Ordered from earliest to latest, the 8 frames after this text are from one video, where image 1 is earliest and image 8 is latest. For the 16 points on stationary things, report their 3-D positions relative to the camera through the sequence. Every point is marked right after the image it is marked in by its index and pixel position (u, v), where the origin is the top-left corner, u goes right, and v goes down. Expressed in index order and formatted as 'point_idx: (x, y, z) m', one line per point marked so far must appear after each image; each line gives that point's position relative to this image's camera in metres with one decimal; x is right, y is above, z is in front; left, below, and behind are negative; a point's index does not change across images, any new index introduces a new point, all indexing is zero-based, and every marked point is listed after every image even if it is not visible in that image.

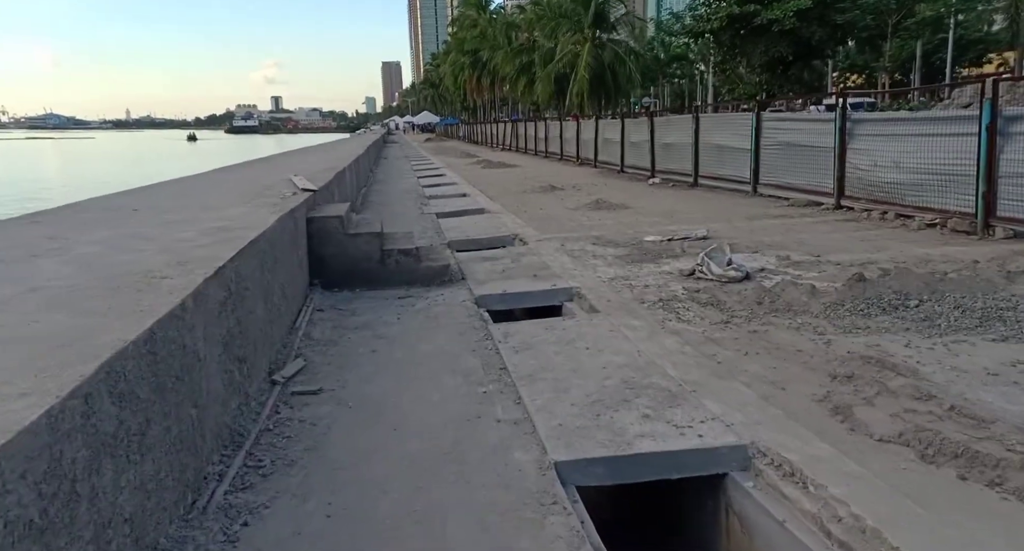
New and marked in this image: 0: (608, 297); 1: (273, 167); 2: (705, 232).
0: (+0.7, -0.2, +5.5) m
1: (-4.1, +1.9, +12.6) m
2: (+2.1, +0.5, +7.9) m
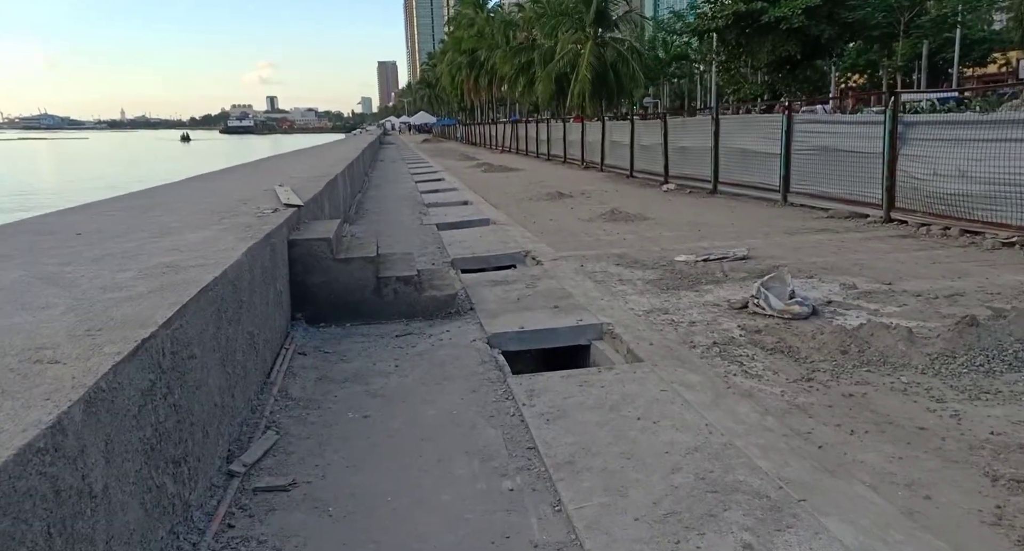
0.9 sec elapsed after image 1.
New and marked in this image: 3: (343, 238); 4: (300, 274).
0: (+0.9, -0.4, +4.5) m
1: (-4.0, +1.7, +11.6) m
2: (+2.2, +0.2, +7.0) m
3: (-1.5, +0.3, +6.4) m
4: (-1.5, 0.0, +5.3) m
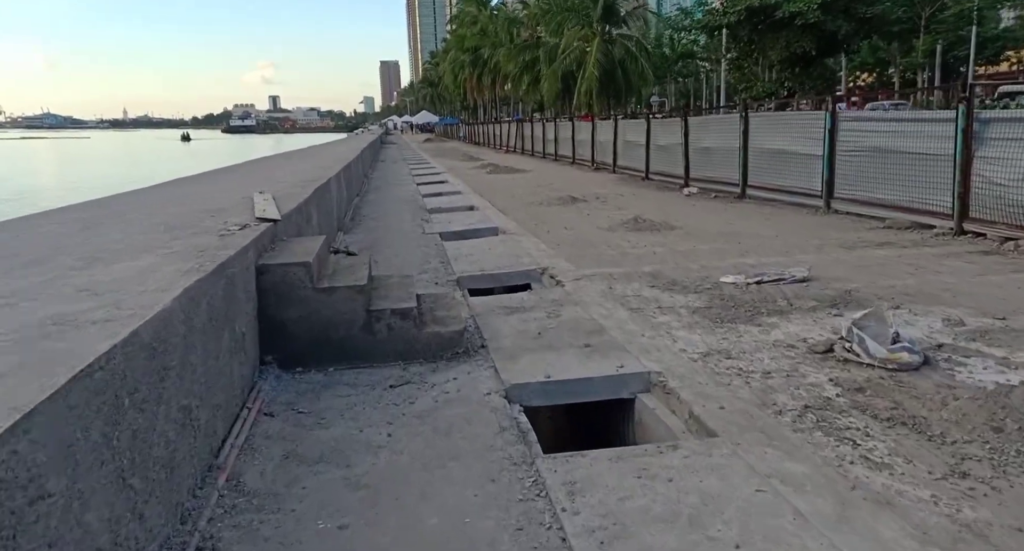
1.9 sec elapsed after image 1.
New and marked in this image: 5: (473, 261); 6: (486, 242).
0: (+1.0, -0.6, +3.5) m
1: (-3.8, +1.5, +10.6) m
2: (+2.4, 0.0, +5.9) m
3: (-1.3, +0.1, +5.4) m
4: (-1.4, -0.2, +4.2) m
5: (-0.4, +0.1, +7.5) m
6: (-0.3, +0.4, +8.7) m
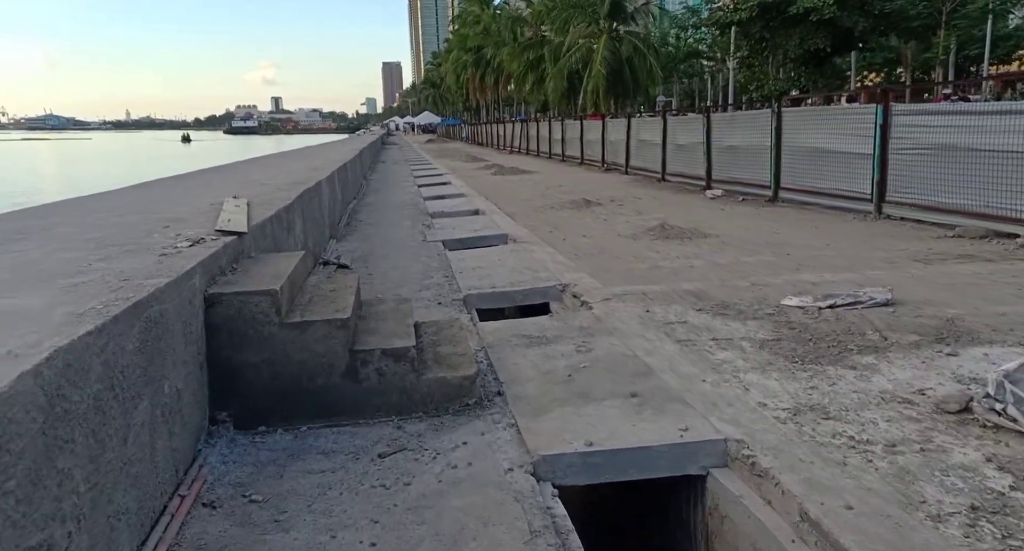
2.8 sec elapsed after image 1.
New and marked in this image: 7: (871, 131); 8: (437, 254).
0: (+1.1, -0.7, +2.5) m
1: (-3.7, +1.3, +9.6) m
2: (+2.5, -0.1, +4.9) m
3: (-1.2, 0.0, +4.4) m
4: (-1.3, -0.3, +3.2) m
5: (-0.3, 0.0, +6.5) m
6: (-0.2, +0.2, +7.7) m
7: (+4.2, +1.7, +8.5) m
8: (-0.8, +0.2, +8.1) m
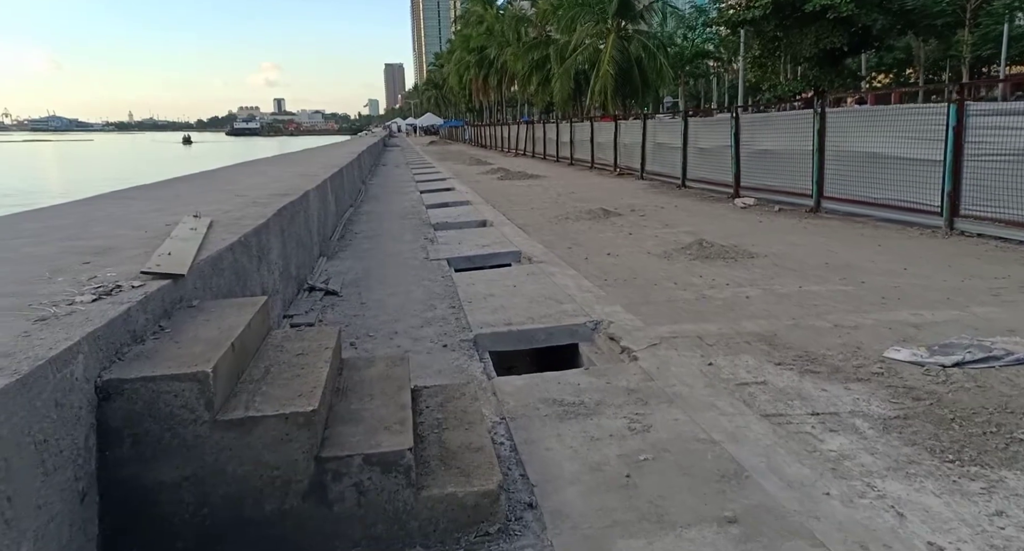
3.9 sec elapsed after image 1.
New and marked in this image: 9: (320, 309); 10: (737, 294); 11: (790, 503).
0: (+1.2, -1.0, +1.4) m
1: (-3.6, +1.1, +8.5) m
2: (+2.6, -0.3, +3.8) m
3: (-1.1, -0.3, +3.3) m
4: (-1.2, -0.6, +2.1) m
5: (-0.1, -0.2, +5.4) m
6: (0.0, 0.0, +6.6) m
7: (+4.4, +1.5, +7.4) m
8: (-0.7, 0.0, +7.0) m
9: (-1.5, -0.3, +5.7) m
10: (+1.7, -0.1, +5.5) m
11: (+0.9, -0.8, +2.4) m
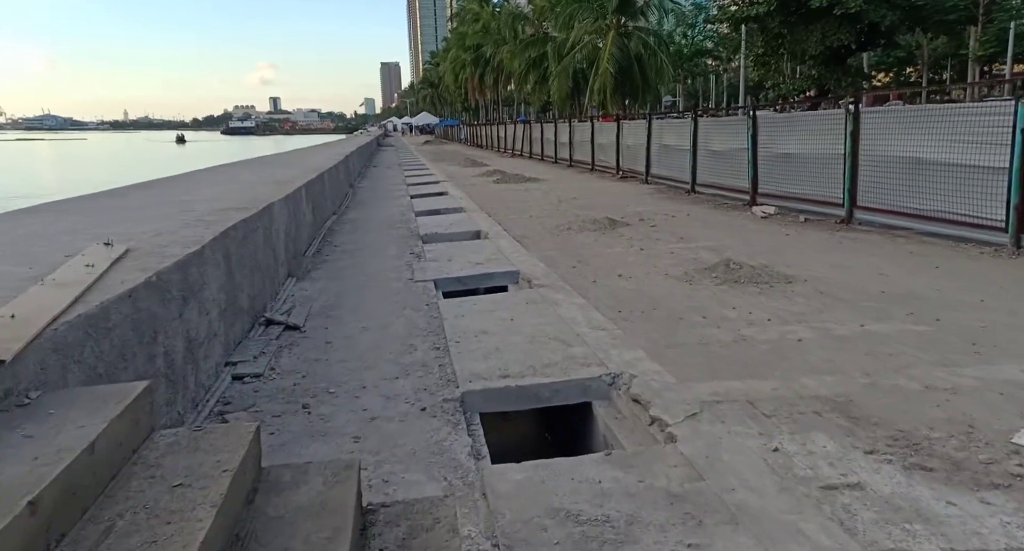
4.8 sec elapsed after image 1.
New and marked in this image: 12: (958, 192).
0: (+1.2, -1.2, +0.4) m
1: (-3.6, +0.9, +7.5) m
2: (+2.6, -0.6, +2.8) m
3: (-1.1, -0.5, +2.2) m
4: (-1.2, -0.8, +1.1) m
5: (-0.1, -0.5, +4.4) m
6: (0.0, -0.2, +5.5) m
7: (+4.3, +1.2, +6.4) m
8: (-0.7, -0.2, +5.9) m
9: (-1.5, -0.5, +4.7) m
10: (+1.7, -0.4, +4.5) m
11: (+0.9, -1.0, +1.4) m
12: (+4.3, +0.8, +7.1) m
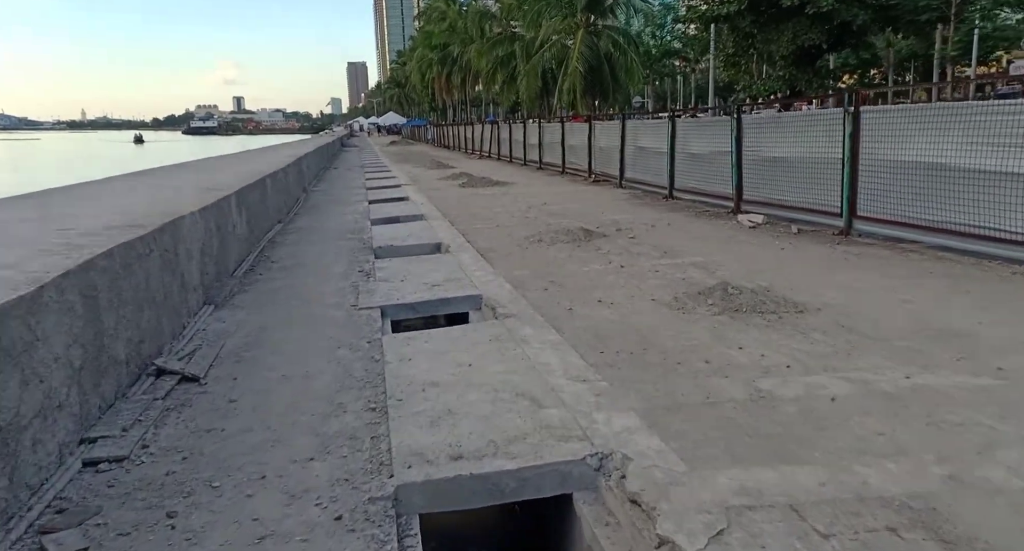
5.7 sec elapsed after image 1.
0: (+1.2, -1.4, -0.6) m
1: (-3.9, +0.6, +6.3) m
2: (+2.5, -0.8, +1.9) m
3: (-1.2, -0.7, +1.1) m
4: (-1.2, -1.0, 0.0) m
5: (-0.4, -0.7, +3.3) m
6: (-0.3, -0.4, +4.5) m
7: (+4.0, +1.0, +5.5) m
8: (-1.0, -0.5, +4.9) m
9: (-1.8, -0.7, +3.6) m
10: (+1.5, -0.6, +3.5) m
11: (+0.9, -1.2, +0.4) m
12: (+3.9, +0.6, +6.2) m
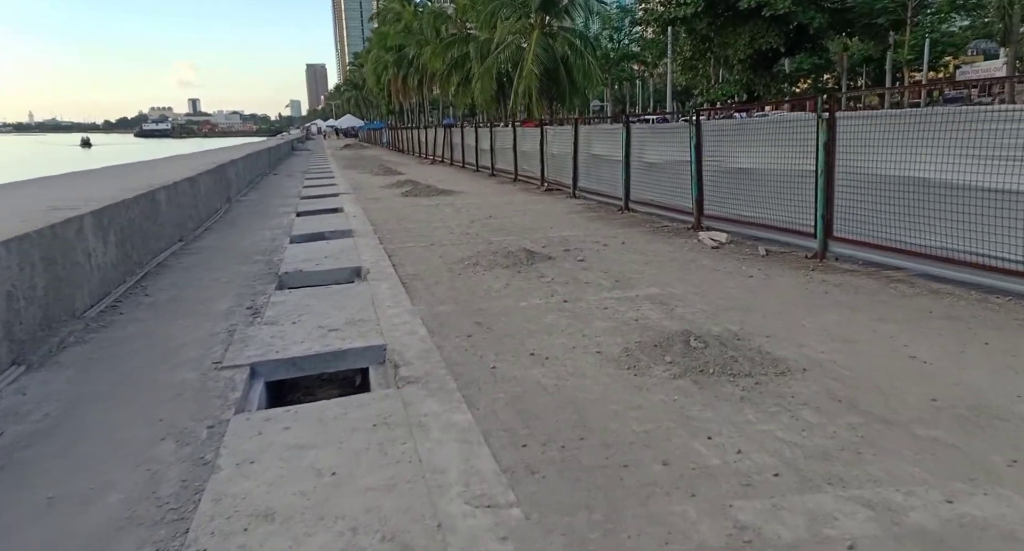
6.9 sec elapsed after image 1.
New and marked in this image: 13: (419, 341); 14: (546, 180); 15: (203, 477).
0: (+1.0, -1.6, -1.8) m
1: (-4.5, +0.3, +4.8) m
2: (+2.1, -1.0, +0.8) m
3: (-1.5, -1.0, -0.2) m
4: (-1.5, -1.3, -1.3) m
5: (-0.8, -1.0, +2.1) m
6: (-0.8, -0.7, +3.2) m
7: (+3.4, +0.8, +4.5) m
8: (-1.5, -0.8, +3.5) m
9: (-2.2, -1.0, +2.2) m
10: (+1.0, -0.8, +2.4) m
11: (+0.6, -1.5, -0.8) m
12: (+3.3, +0.3, +5.2) m
13: (-0.7, -0.4, +4.9) m
14: (+0.7, +2.1, +15.7) m
15: (-1.3, -0.8, +3.0) m
